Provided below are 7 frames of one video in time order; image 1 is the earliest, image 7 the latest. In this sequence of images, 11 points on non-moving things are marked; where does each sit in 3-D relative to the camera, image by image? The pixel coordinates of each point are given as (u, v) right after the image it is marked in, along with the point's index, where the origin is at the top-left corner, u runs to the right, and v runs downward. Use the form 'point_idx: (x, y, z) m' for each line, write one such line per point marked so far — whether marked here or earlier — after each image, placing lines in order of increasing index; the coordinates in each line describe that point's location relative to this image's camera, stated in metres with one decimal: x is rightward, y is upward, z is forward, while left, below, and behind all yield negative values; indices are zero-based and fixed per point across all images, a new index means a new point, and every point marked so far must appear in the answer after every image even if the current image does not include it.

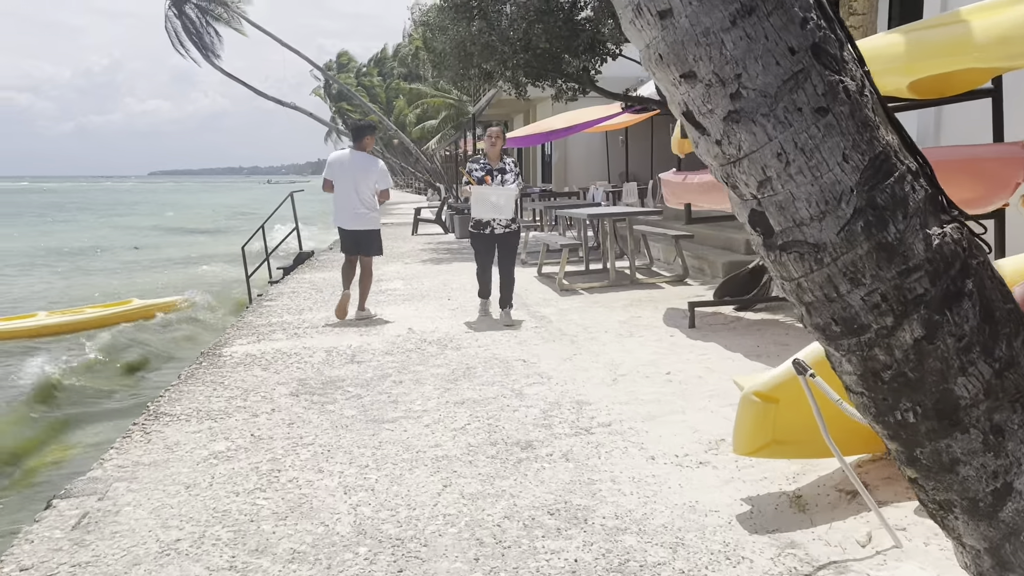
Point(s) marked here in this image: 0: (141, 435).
0: (-1.9, -0.7, +4.0) m
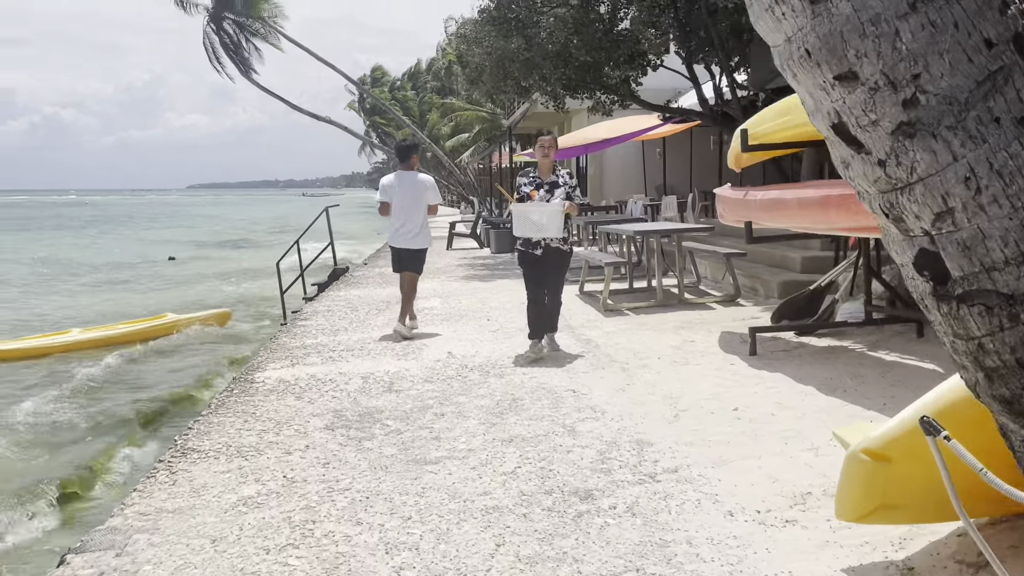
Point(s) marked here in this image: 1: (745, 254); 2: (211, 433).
0: (-1.6, -0.9, +3.7) m
1: (+2.3, +0.3, +7.9) m
2: (-1.7, -0.8, +4.3) m
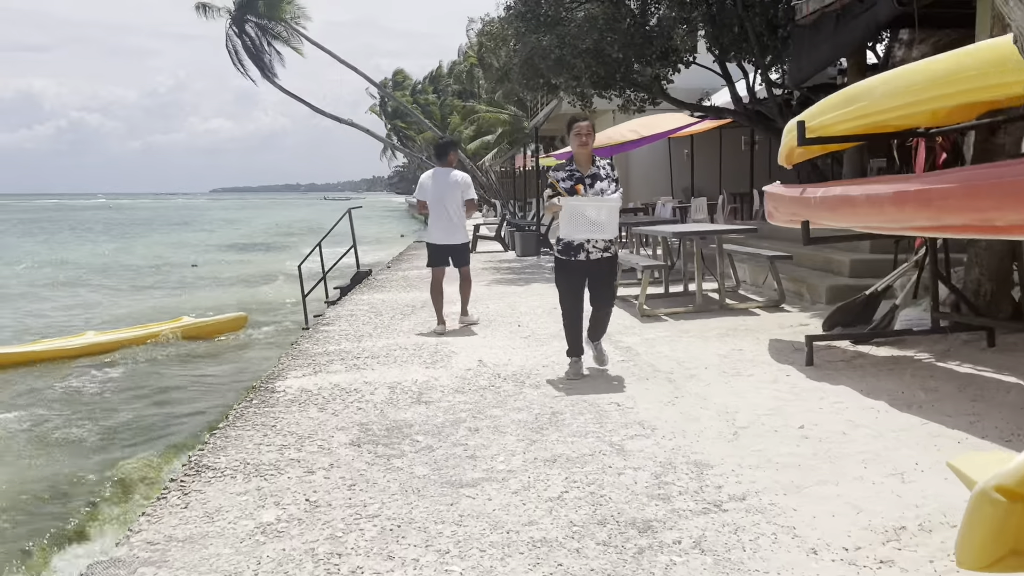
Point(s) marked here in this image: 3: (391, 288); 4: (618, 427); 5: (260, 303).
0: (-1.4, -0.9, +3.4) m
1: (+2.6, +0.3, +7.5) m
2: (-1.4, -0.8, +4.0) m
3: (-1.6, 0.0, +10.8) m
4: (+0.5, -0.7, +4.0) m
5: (-5.4, -0.3, +17.0) m
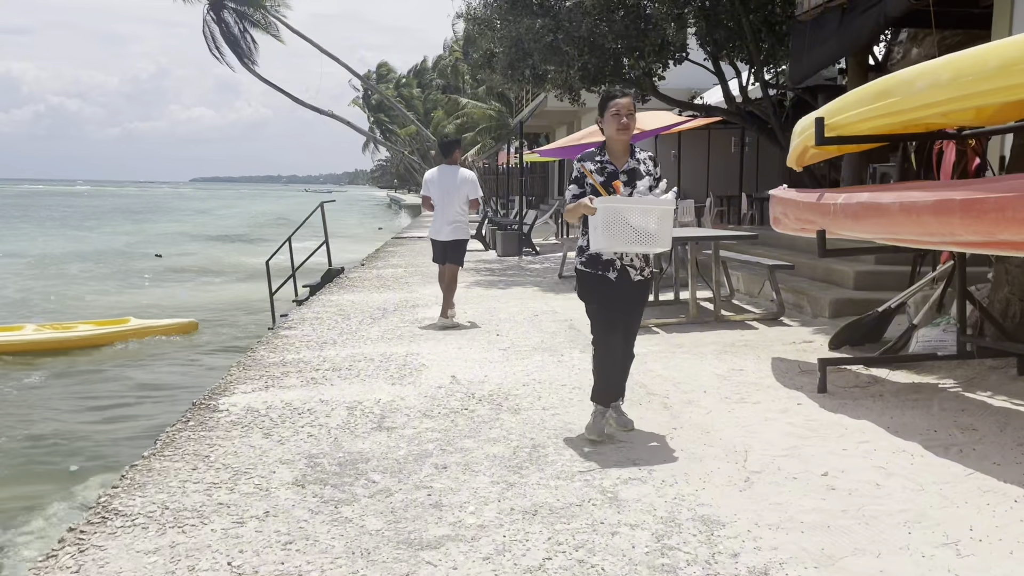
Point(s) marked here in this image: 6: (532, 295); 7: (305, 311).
0: (-1.5, -0.9, +2.7) m
1: (+2.5, +0.2, +6.9) m
2: (-1.6, -0.8, +3.4) m
3: (-1.9, 0.0, +10.1) m
4: (+0.4, -0.8, +3.5) m
5: (-5.8, -0.2, +16.2) m
6: (+0.2, -0.1, +9.5) m
7: (-2.2, -0.2, +8.5) m
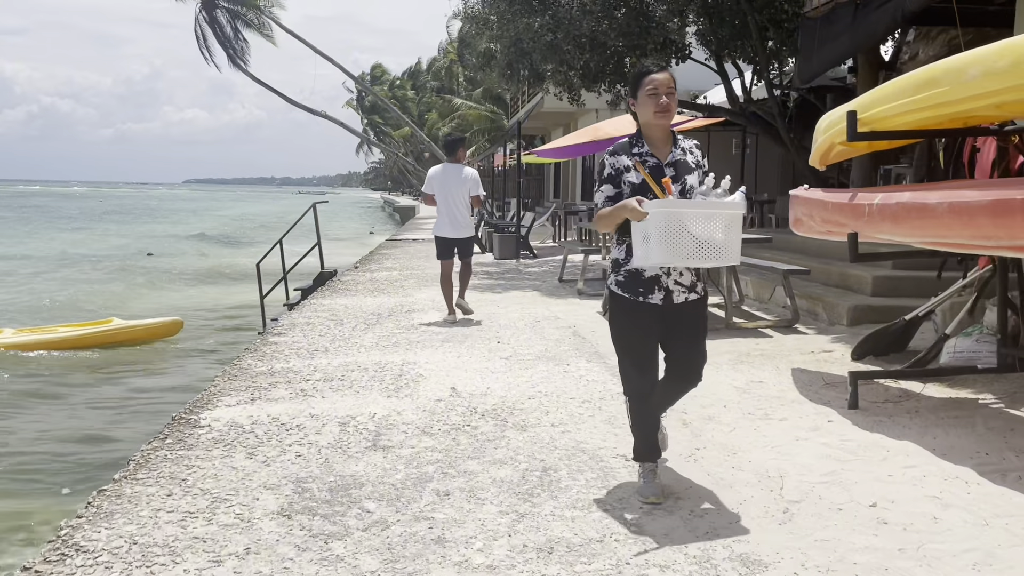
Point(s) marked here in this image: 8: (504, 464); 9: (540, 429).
0: (-1.5, -0.9, +2.4) m
1: (+2.5, +0.1, +6.6) m
2: (-1.5, -0.9, +3.0) m
3: (-1.9, 0.0, +9.8) m
4: (+0.5, -0.8, +3.1) m
5: (-5.9, -0.3, +15.9) m
6: (+0.2, -0.1, +9.1) m
7: (-2.2, -0.3, +8.2) m
8: (0.0, -0.8, +3.5) m
9: (+0.1, -0.7, +4.0) m
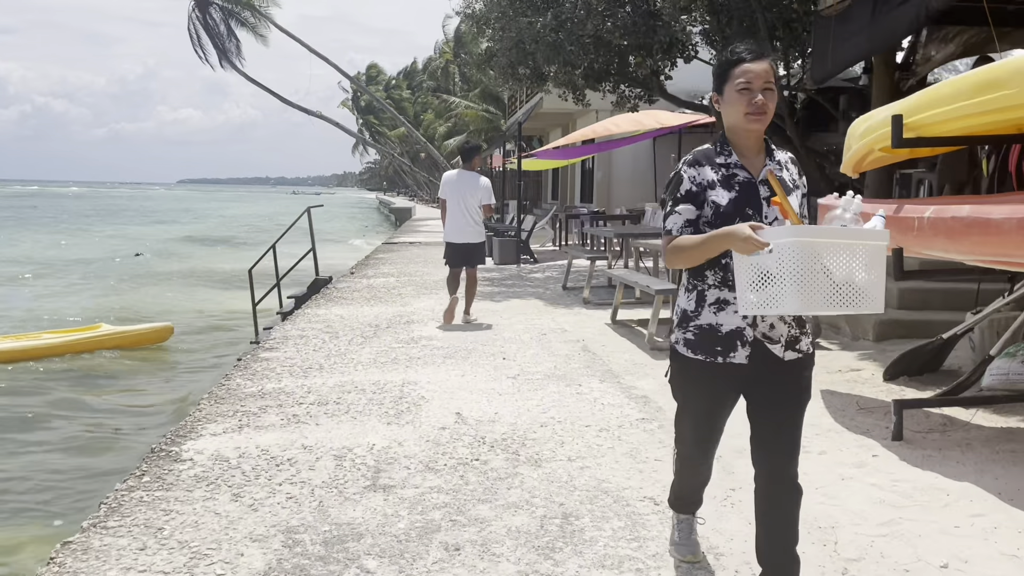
0: (-1.4, -1.0, +2.0) m
1: (+2.5, 0.0, +6.3) m
2: (-1.5, -1.0, +2.6) m
3: (-1.9, -0.1, +9.4) m
4: (+0.5, -0.9, +2.8) m
5: (-5.9, -0.4, +15.5) m
6: (+0.3, -0.2, +8.8) m
7: (-2.2, -0.4, +7.8) m
8: (0.0, -0.9, +3.2) m
9: (+0.2, -0.8, +3.7) m
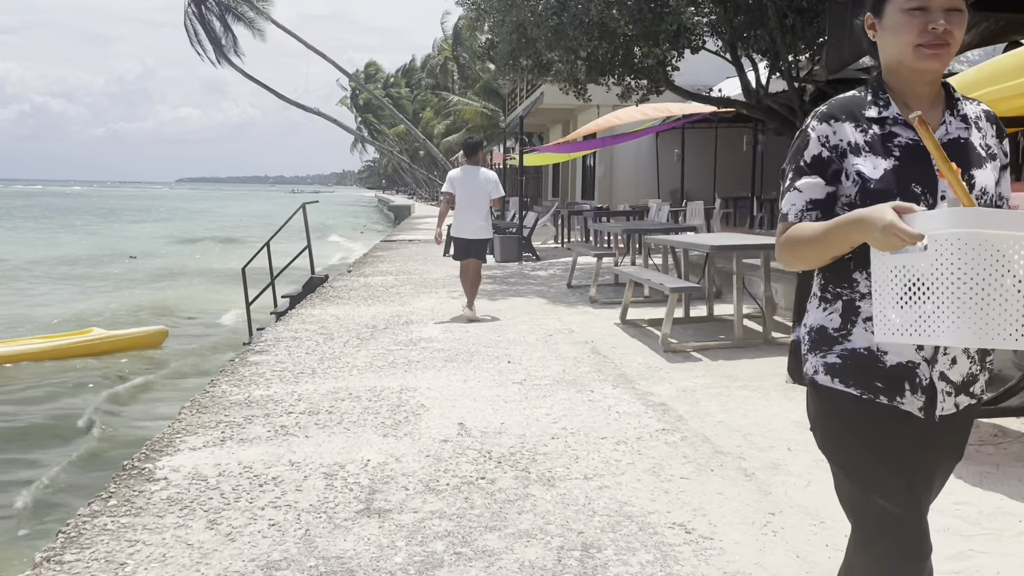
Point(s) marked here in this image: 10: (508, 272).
0: (-1.4, -1.0, +1.6) m
1: (+2.6, +0.1, +5.9) m
2: (-1.4, -1.0, +2.3) m
3: (-1.9, -0.1, +9.0) m
4: (+0.6, -0.9, +2.4) m
5: (-5.9, -0.4, +15.1) m
6: (+0.3, -0.2, +8.4) m
7: (-2.2, -0.4, +7.4) m
8: (+0.1, -0.9, +2.8) m
9: (+0.2, -0.8, +3.3) m
10: (-0.1, +0.2, +12.1) m
